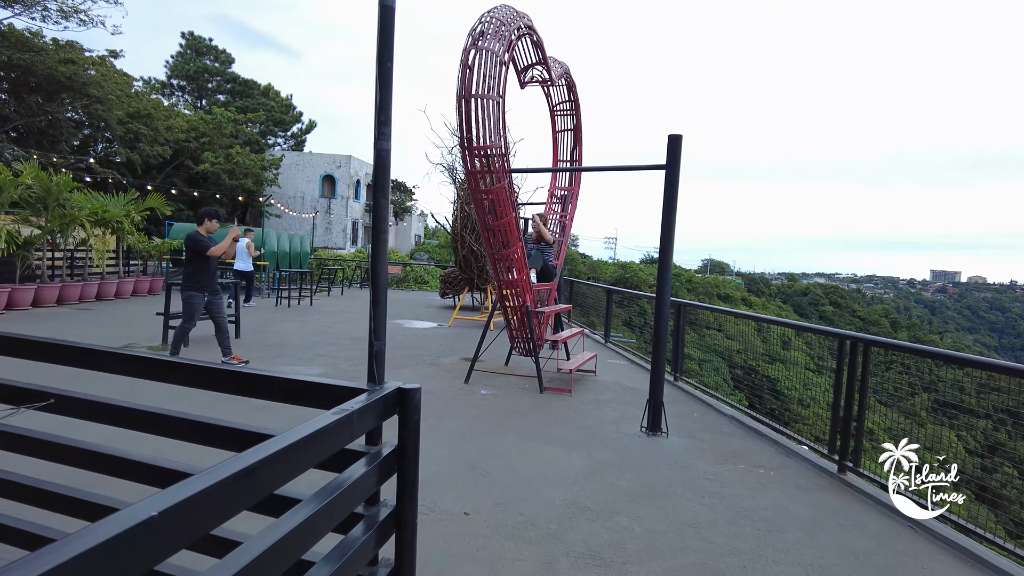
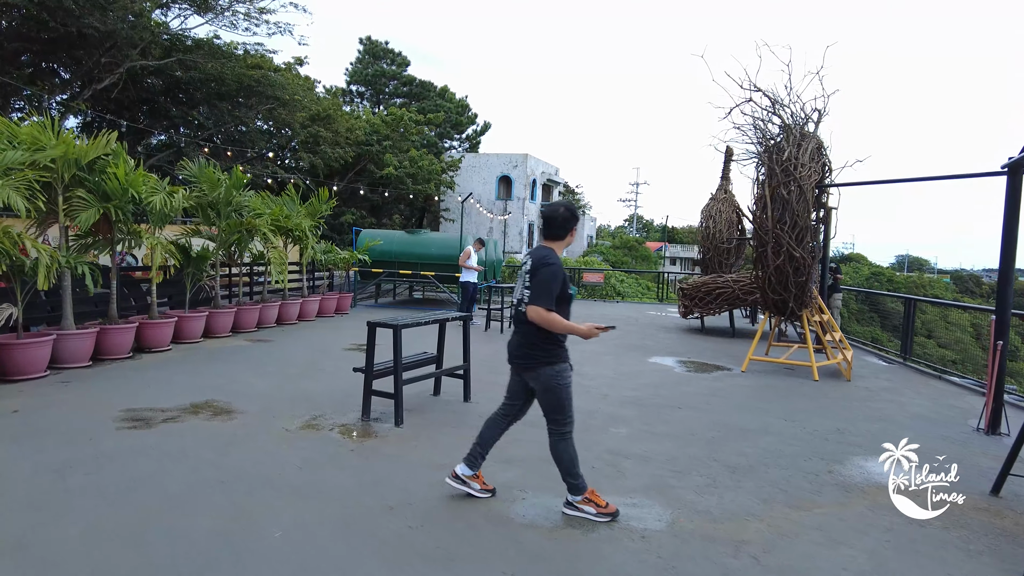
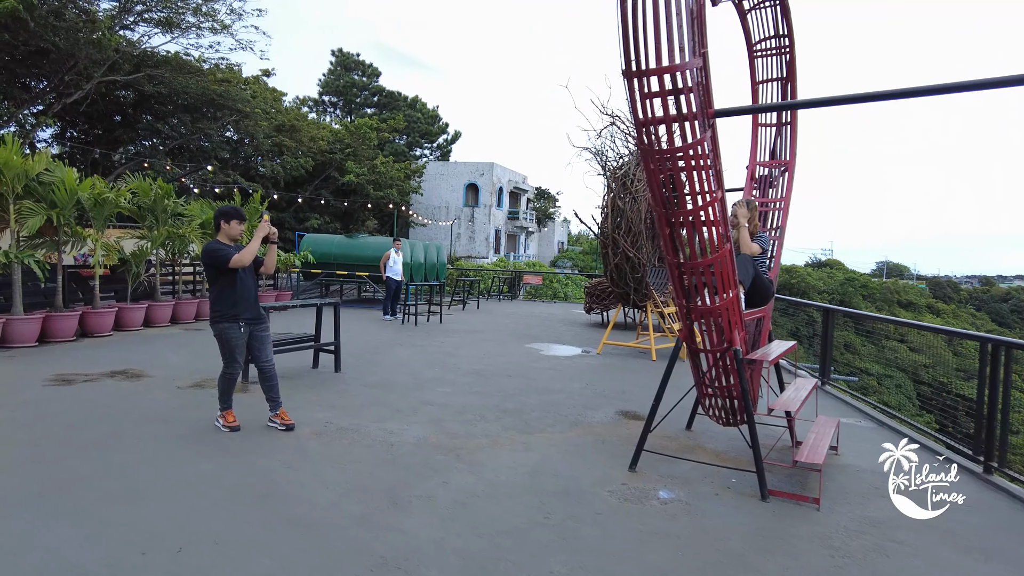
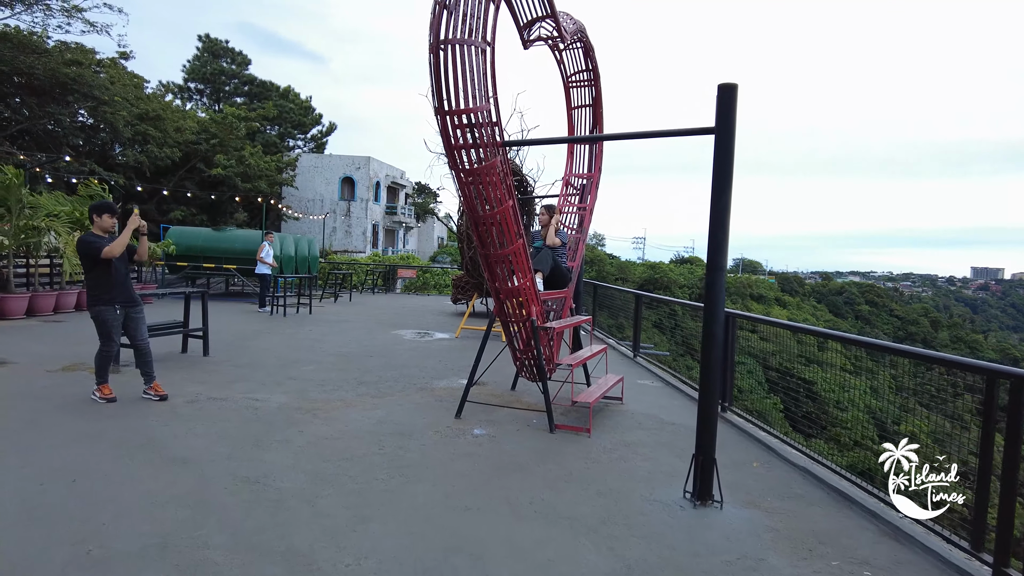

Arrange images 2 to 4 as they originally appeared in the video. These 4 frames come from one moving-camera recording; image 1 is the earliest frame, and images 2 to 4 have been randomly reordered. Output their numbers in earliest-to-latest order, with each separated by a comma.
4, 3, 2
